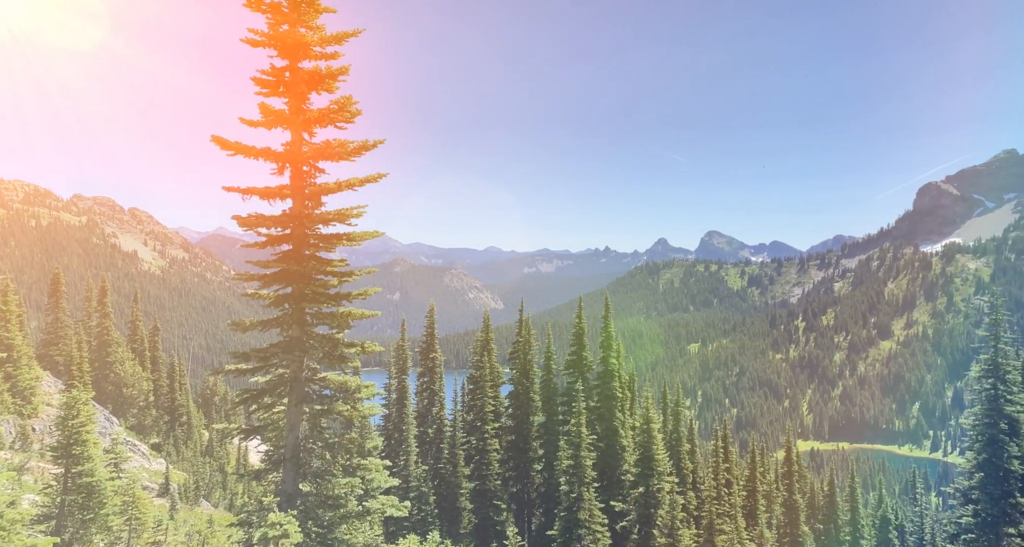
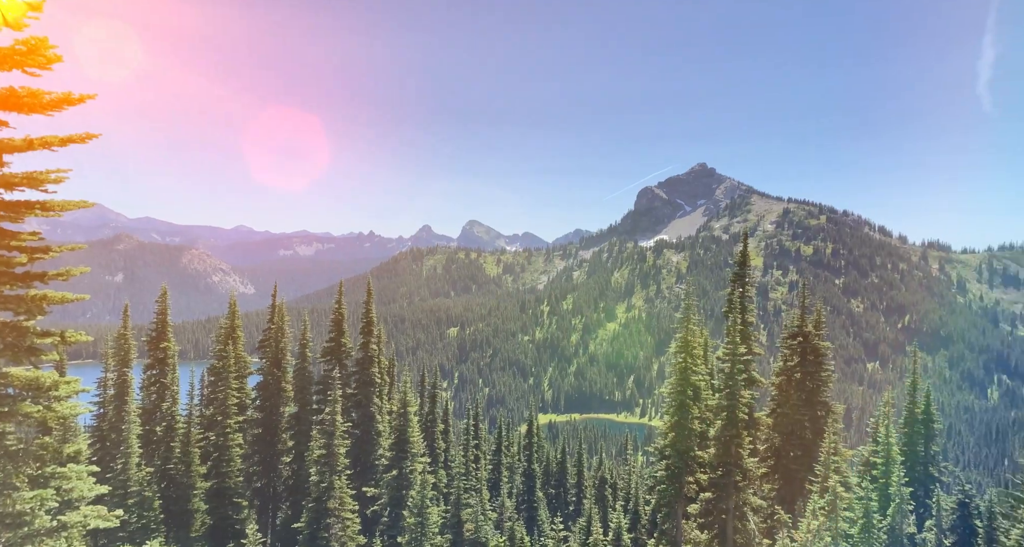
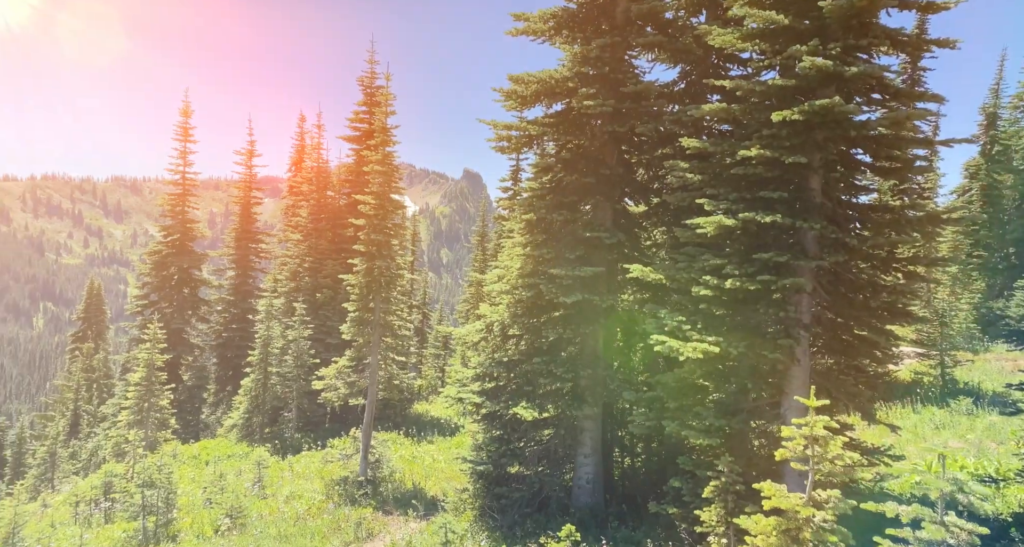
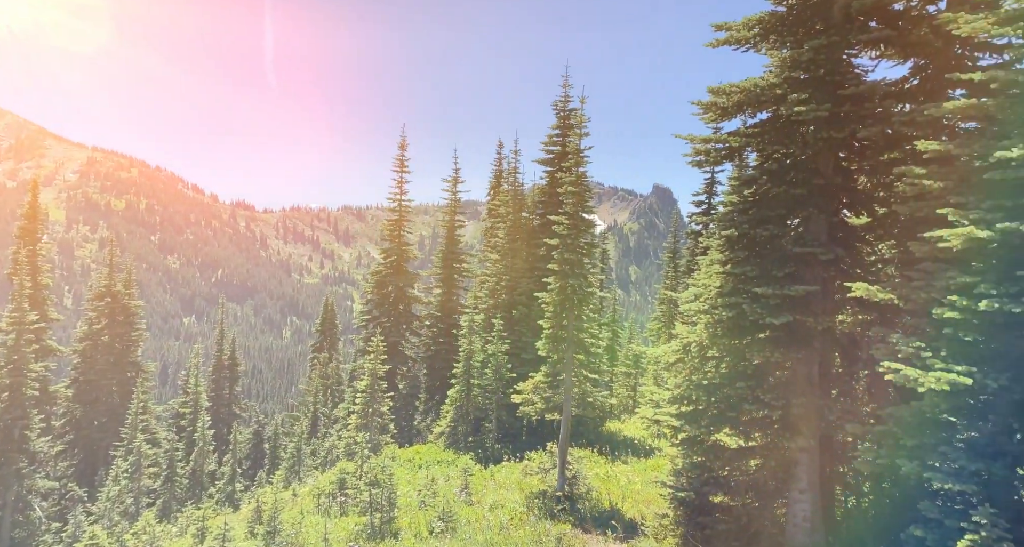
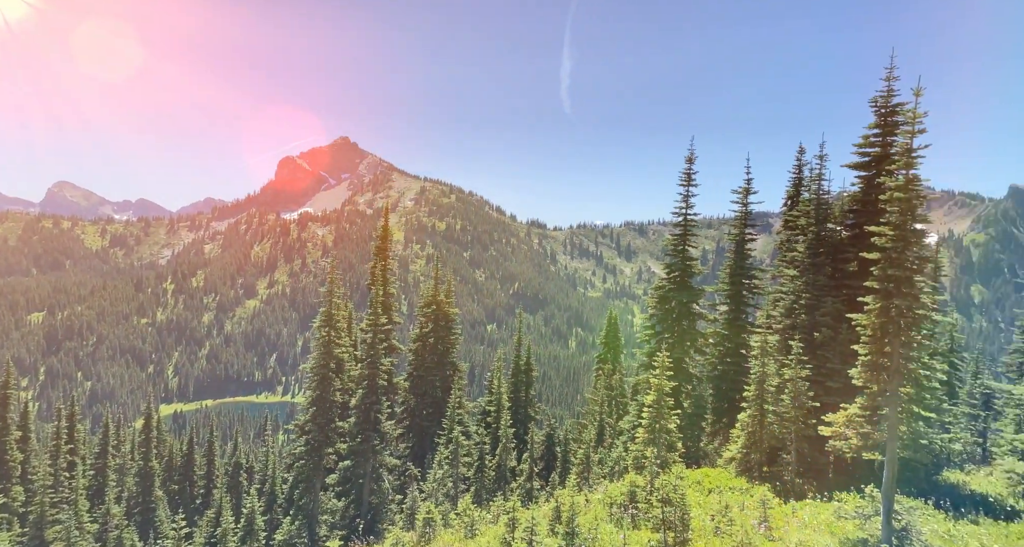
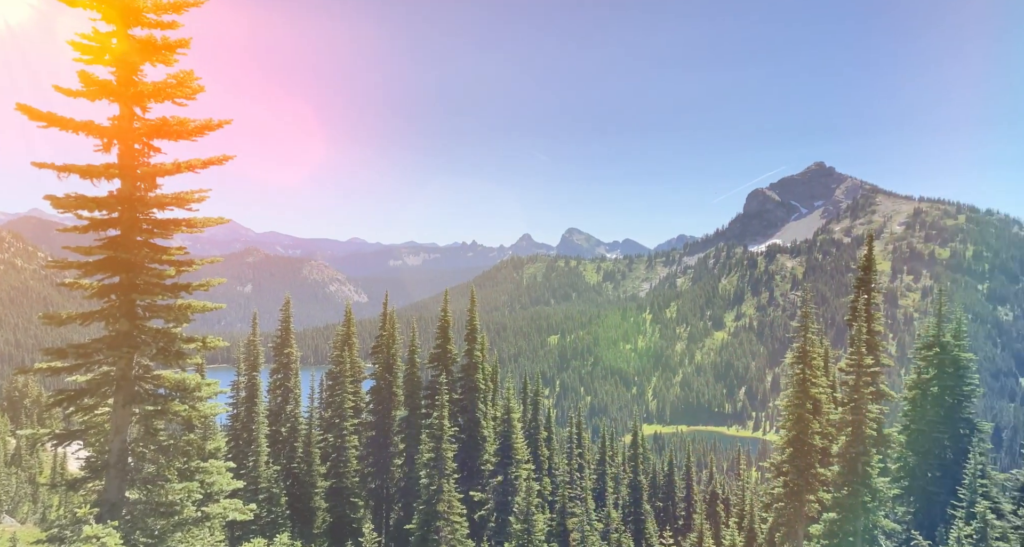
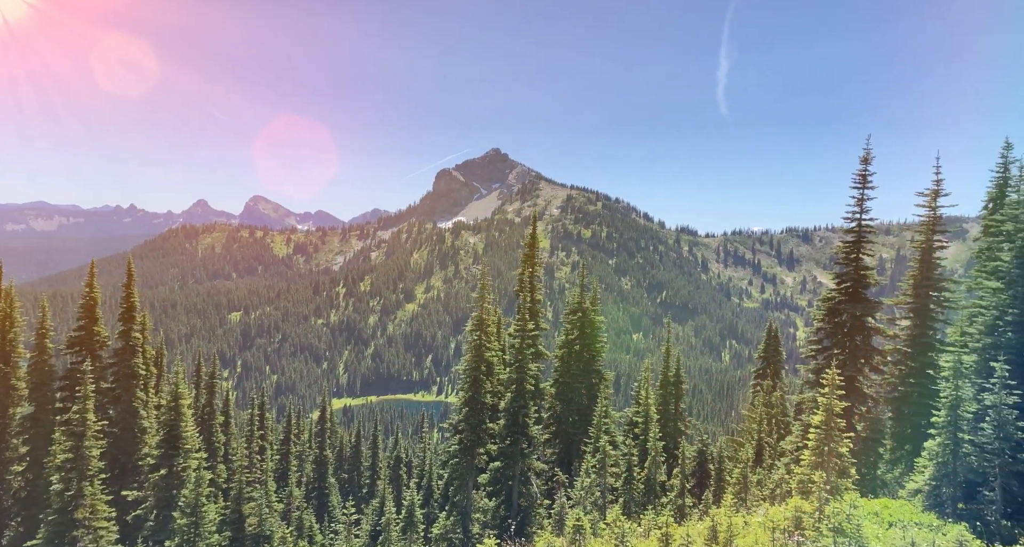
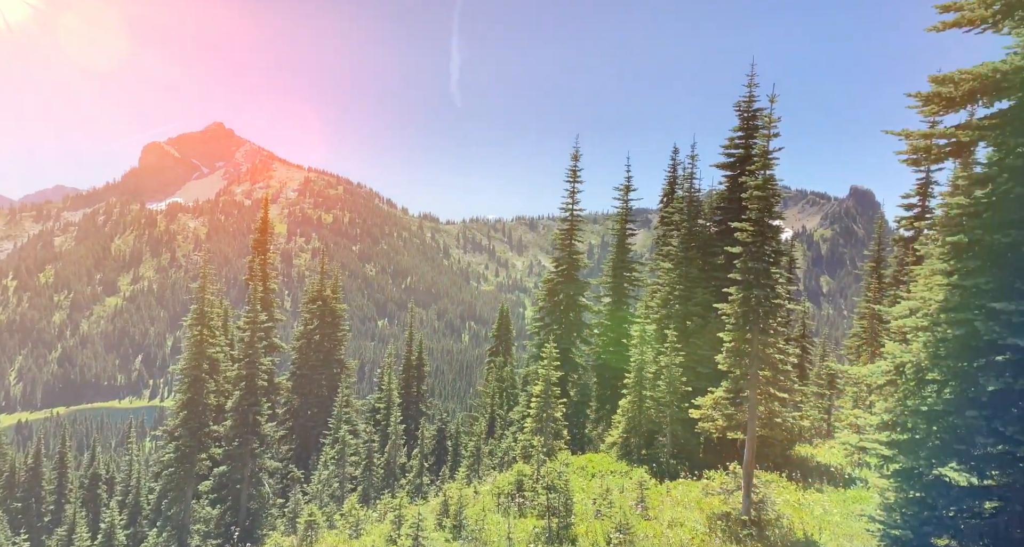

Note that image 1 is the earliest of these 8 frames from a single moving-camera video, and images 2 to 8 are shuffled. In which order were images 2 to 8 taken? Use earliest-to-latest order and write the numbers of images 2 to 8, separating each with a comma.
6, 2, 7, 5, 8, 4, 3
